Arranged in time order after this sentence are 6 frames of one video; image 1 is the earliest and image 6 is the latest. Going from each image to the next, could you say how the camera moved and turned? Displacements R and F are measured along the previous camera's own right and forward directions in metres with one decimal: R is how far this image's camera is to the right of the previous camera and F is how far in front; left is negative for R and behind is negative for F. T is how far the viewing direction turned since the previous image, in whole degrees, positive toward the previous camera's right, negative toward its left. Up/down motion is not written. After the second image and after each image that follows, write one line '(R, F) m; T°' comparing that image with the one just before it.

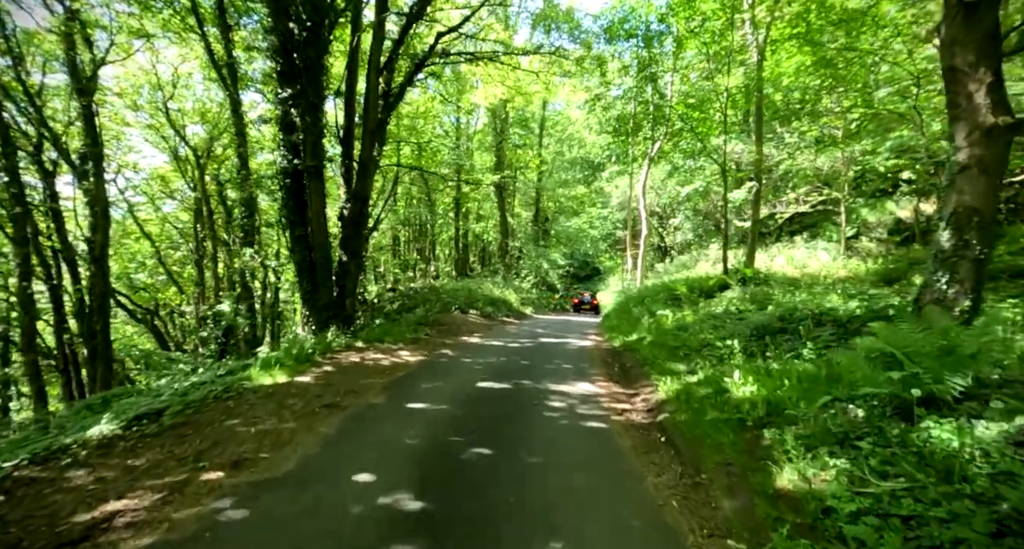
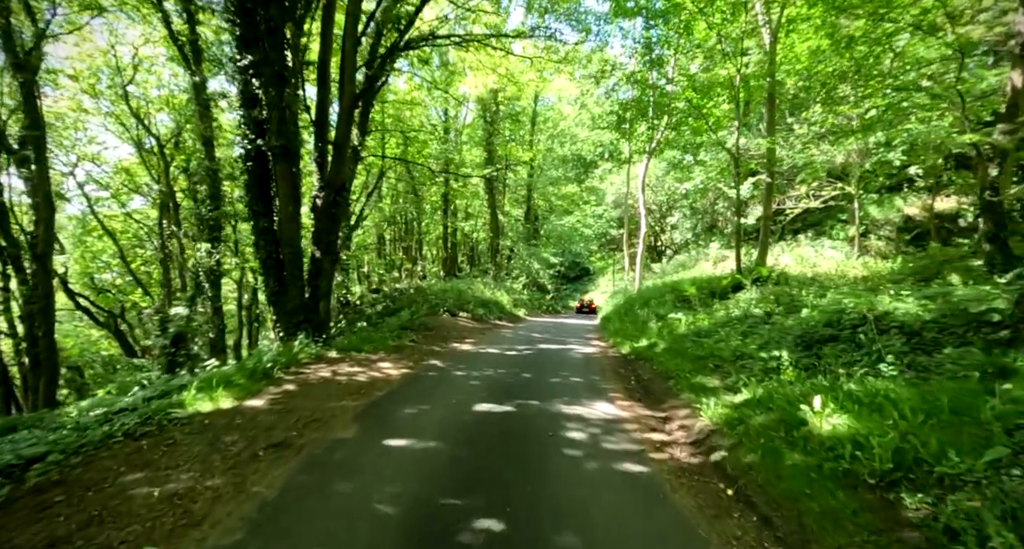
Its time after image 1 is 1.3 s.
(-0.2, +1.4) m; +1°
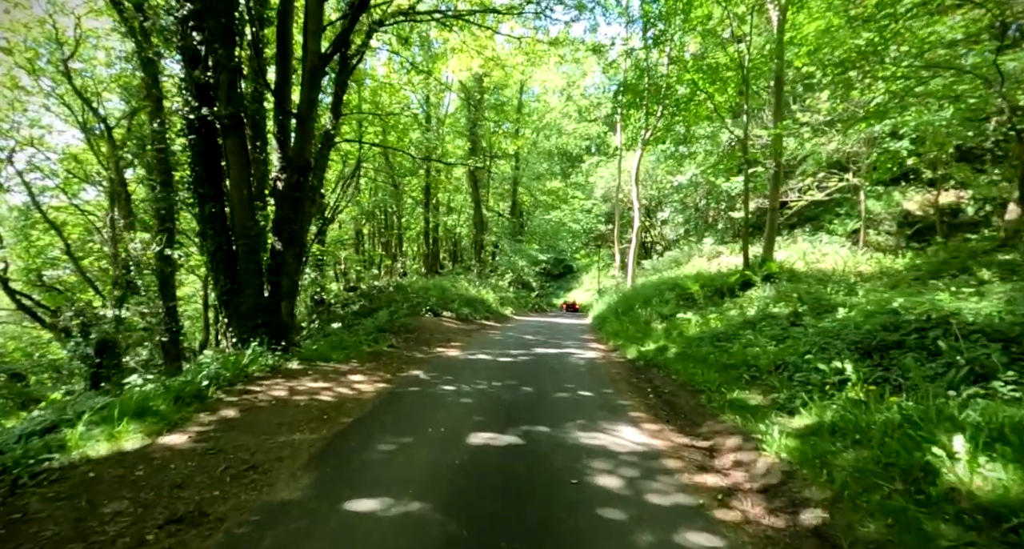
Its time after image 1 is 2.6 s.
(-0.2, +1.3) m; +2°
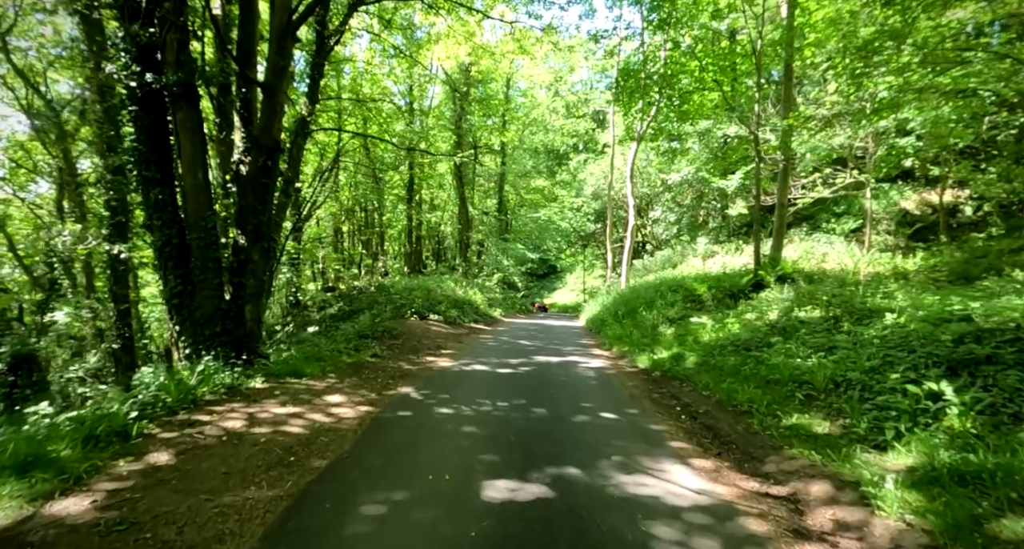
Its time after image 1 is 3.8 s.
(-0.3, +1.1) m; +2°
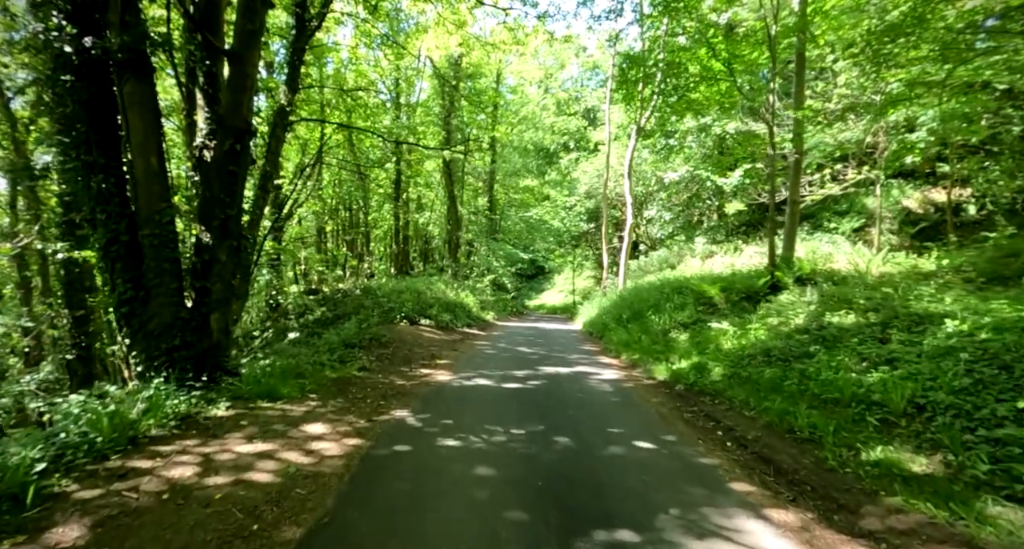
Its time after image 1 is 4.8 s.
(-0.3, +1.0) m; +2°
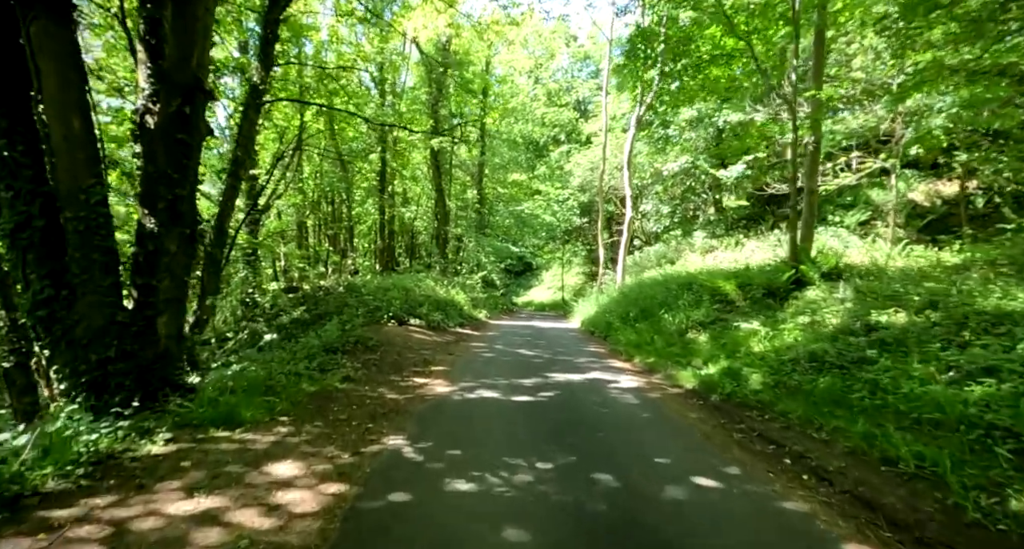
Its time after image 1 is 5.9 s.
(-0.3, +1.1) m; +2°
